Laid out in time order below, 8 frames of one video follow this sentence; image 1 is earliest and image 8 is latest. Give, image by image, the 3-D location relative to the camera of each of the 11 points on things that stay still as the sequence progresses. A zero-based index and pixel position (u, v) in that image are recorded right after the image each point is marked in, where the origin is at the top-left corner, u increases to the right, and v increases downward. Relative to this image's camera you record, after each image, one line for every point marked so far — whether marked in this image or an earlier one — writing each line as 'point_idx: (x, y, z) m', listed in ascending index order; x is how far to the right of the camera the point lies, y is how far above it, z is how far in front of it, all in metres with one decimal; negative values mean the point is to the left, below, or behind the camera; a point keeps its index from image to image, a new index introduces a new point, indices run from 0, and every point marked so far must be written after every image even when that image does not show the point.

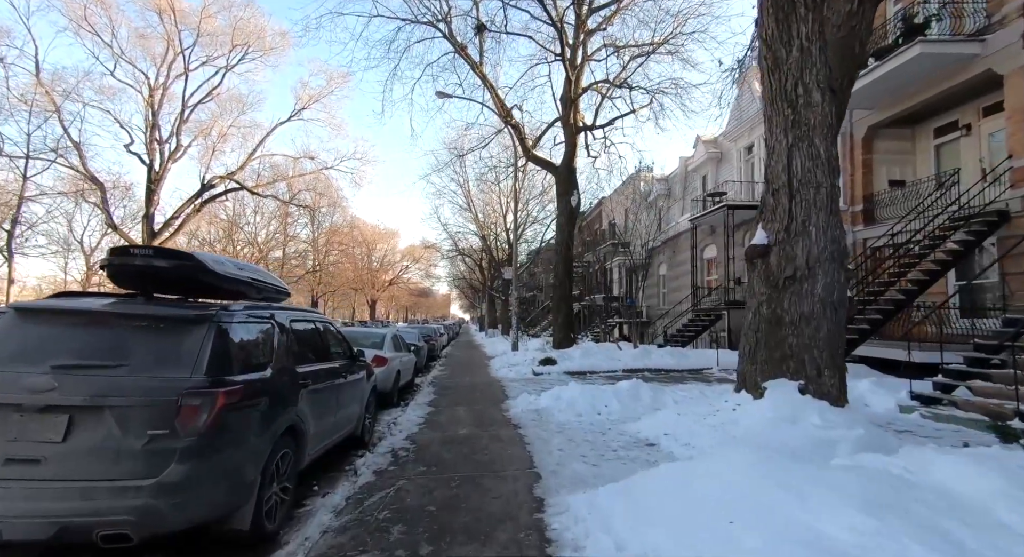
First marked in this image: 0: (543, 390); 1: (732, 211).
0: (+0.7, -2.5, +11.1) m
1: (+8.4, +2.6, +19.6) m
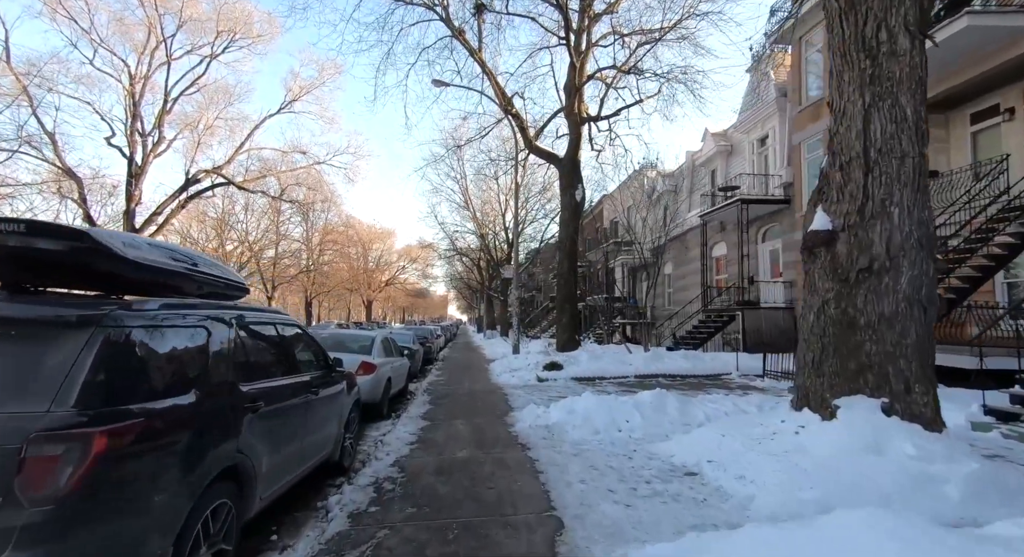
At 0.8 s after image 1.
0: (+0.7, -2.4, +10.0) m
1: (+8.4, +2.6, +18.5) m
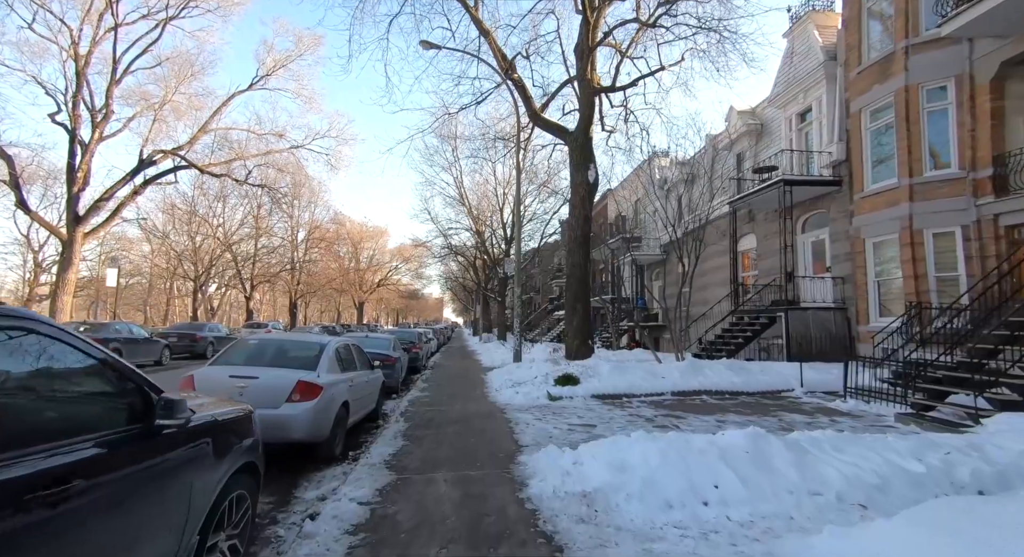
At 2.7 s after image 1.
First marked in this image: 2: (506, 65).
0: (+0.8, -2.2, +7.2) m
1: (+8.5, +2.8, +15.7) m
2: (-0.2, +6.8, +16.3) m
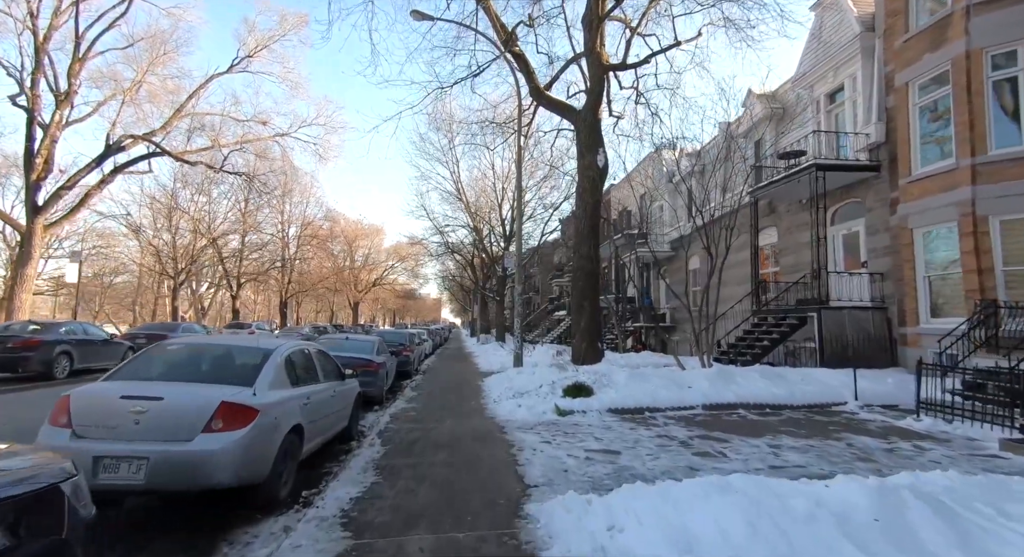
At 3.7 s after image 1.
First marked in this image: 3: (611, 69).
0: (+0.9, -2.0, +5.5) m
1: (+8.5, +2.9, +14.1) m
2: (-0.2, +6.9, +14.7) m
3: (+3.1, +6.5, +16.0) m
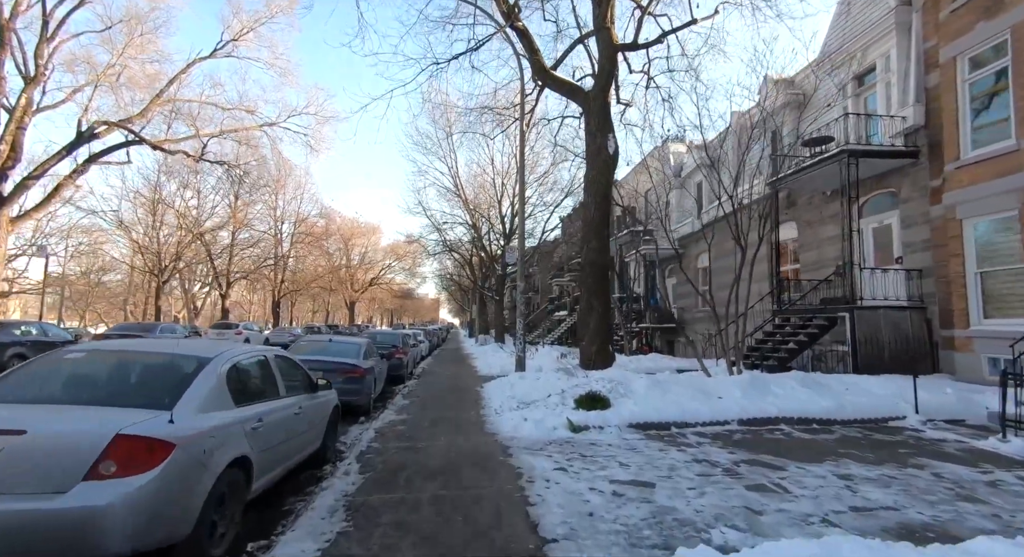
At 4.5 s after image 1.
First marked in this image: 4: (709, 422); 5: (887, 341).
0: (+0.9, -1.9, +4.3) m
1: (+8.5, +3.0, +12.9) m
2: (-0.1, +7.0, +13.4) m
3: (+3.1, +6.6, +14.8) m
4: (+2.9, -2.1, +7.6) m
5: (+9.0, -1.5, +12.3) m
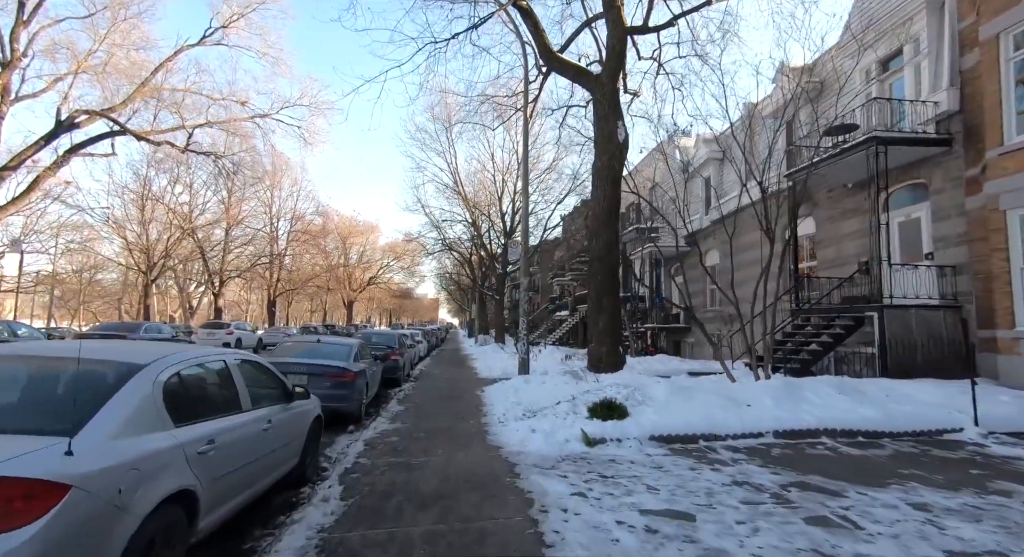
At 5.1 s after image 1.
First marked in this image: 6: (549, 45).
0: (+1.0, -1.9, +3.4) m
1: (+8.6, +3.0, +12.0) m
2: (0.0, +7.1, +12.5) m
3: (+3.2, +6.7, +13.9) m
4: (+3.0, -2.0, +6.7) m
5: (+9.1, -1.4, +11.4) m
6: (+0.9, +5.8, +12.9) m
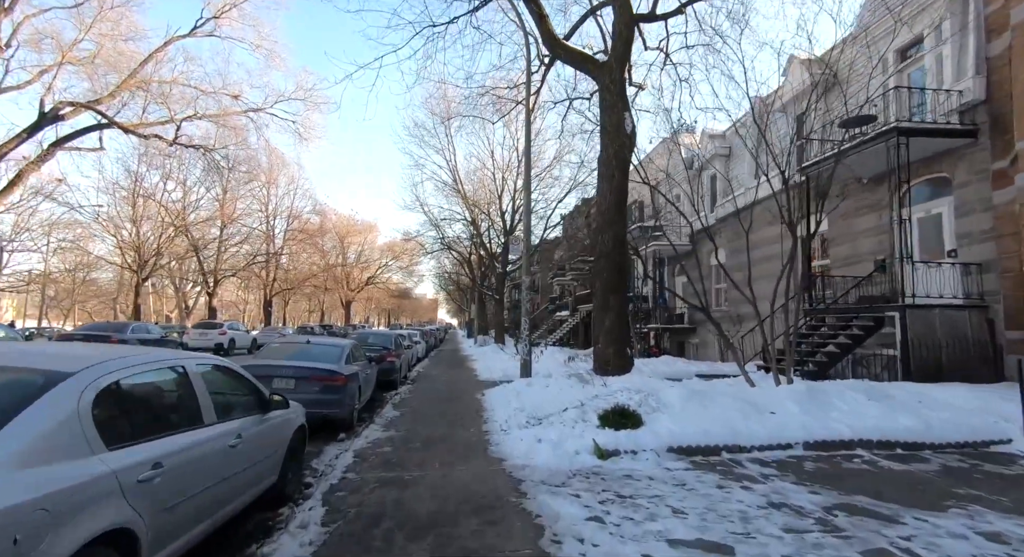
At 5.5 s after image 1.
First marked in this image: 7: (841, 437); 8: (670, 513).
0: (+1.1, -1.8, +2.8) m
1: (+8.7, +3.1, +11.4) m
2: (0.0, +7.1, +11.9) m
3: (+3.3, +6.7, +13.3) m
4: (+3.0, -2.0, +6.1) m
5: (+9.1, -1.4, +10.8) m
6: (+1.0, +5.9, +12.3) m
7: (+4.0, -1.9, +6.2) m
8: (+1.3, -2.0, +4.4) m
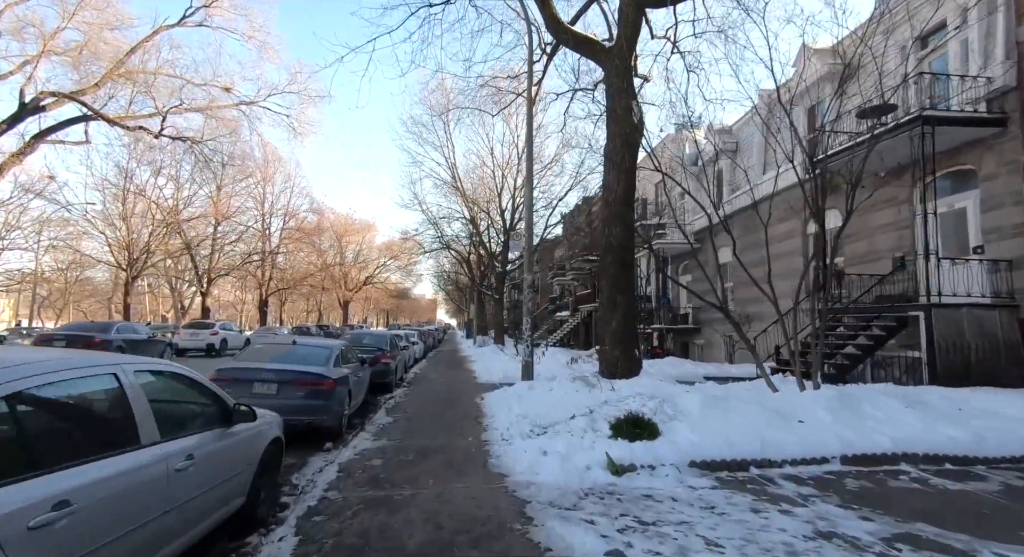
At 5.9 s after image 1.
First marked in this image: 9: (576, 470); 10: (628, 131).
0: (+1.1, -1.7, +2.1) m
1: (+8.7, +3.1, +10.8) m
2: (+0.1, +7.2, +11.3) m
3: (+3.3, +6.8, +12.7) m
4: (+3.1, -1.9, +5.4) m
5: (+9.1, -1.3, +10.2) m
6: (+1.0, +5.9, +11.6) m
7: (+4.0, -1.9, +5.6) m
8: (+1.4, -1.9, +3.7) m
9: (+0.7, -2.0, +5.3) m
10: (+2.5, +3.2, +11.1) m
